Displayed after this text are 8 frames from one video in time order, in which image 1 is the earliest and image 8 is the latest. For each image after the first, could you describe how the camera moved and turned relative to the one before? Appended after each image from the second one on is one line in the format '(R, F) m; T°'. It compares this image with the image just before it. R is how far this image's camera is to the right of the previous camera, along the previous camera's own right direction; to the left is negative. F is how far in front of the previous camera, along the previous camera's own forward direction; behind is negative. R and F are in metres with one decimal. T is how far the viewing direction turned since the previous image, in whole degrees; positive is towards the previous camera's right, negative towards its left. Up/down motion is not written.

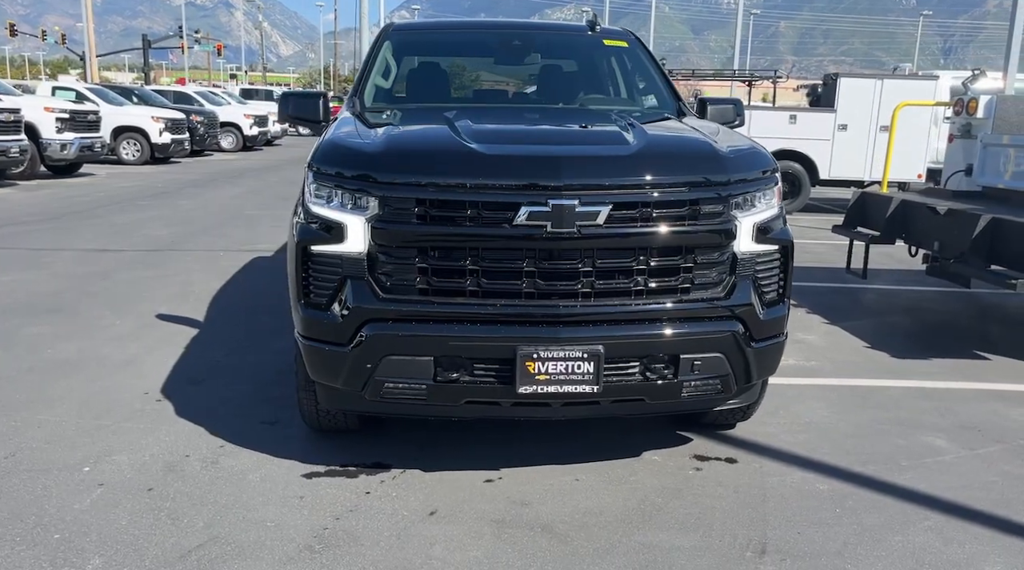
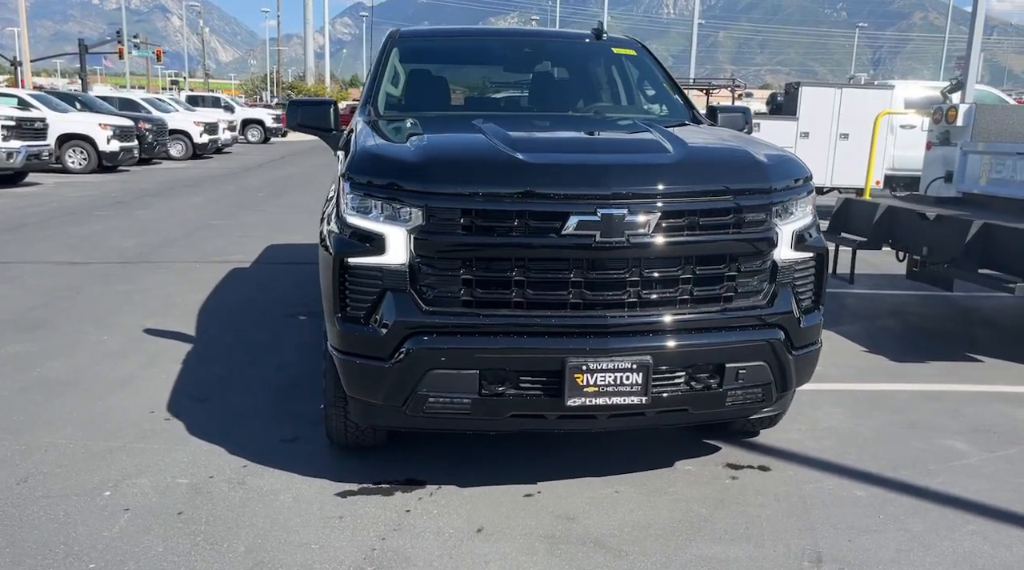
(-0.4, +0.1) m; +3°
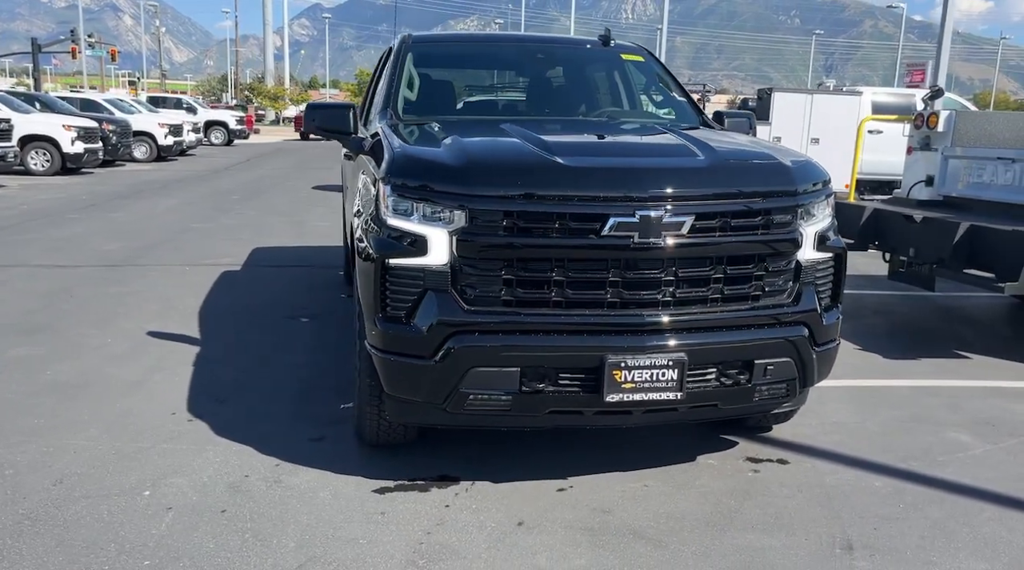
(-0.3, -0.1) m; +2°
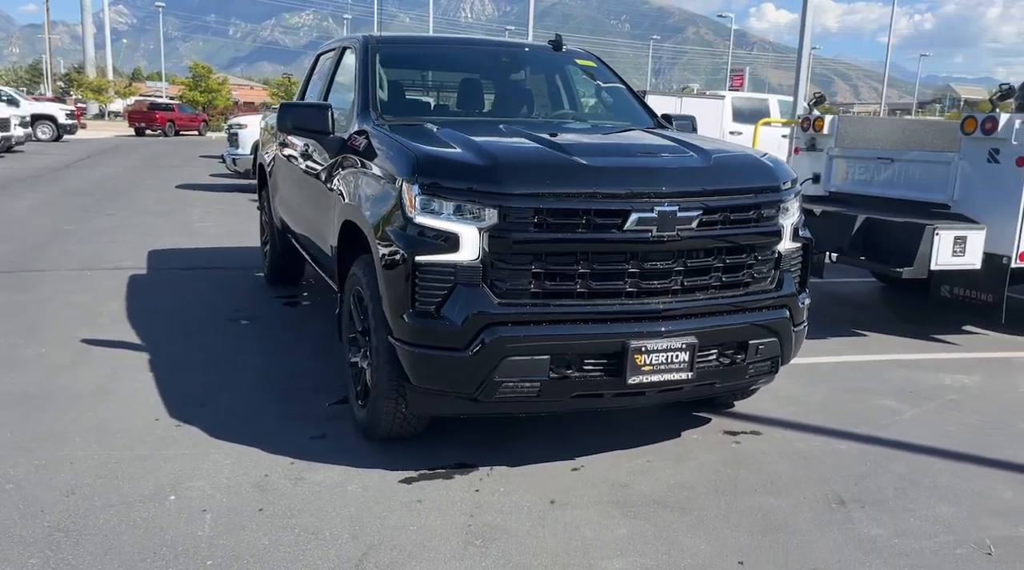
(-0.7, -0.1) m; +10°
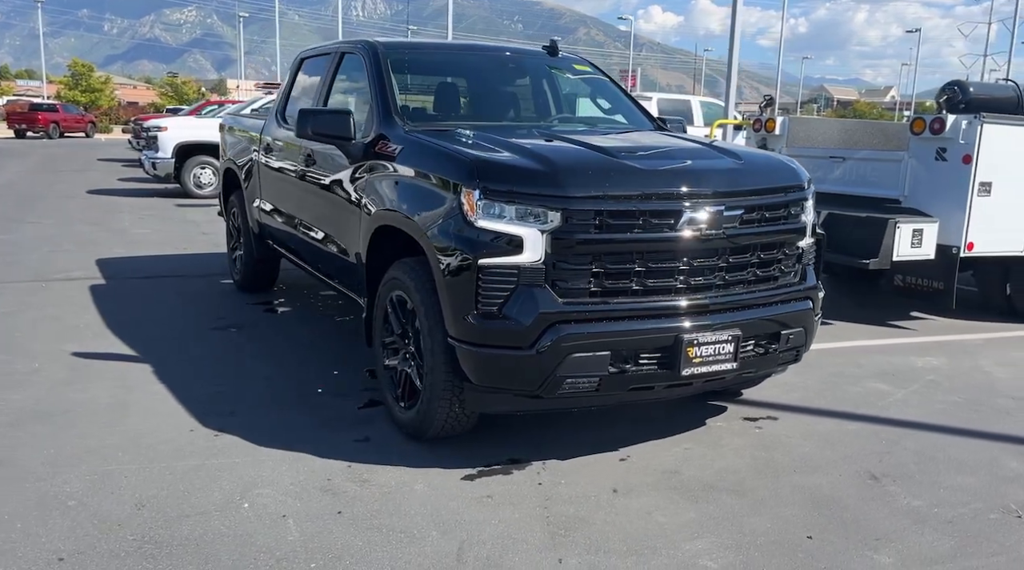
(-0.7, -0.1) m; +6°
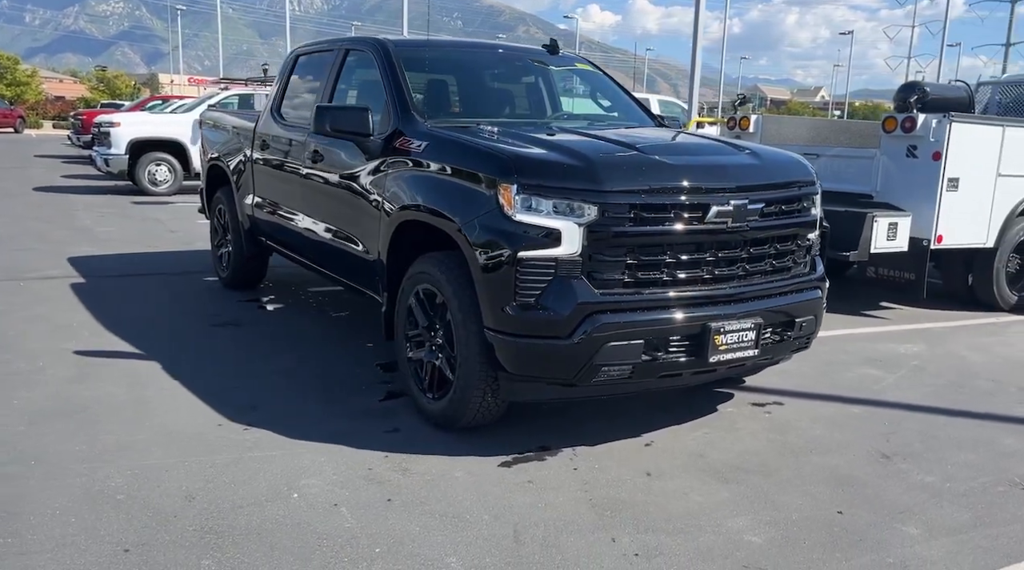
(-0.4, -0.1) m; +4°
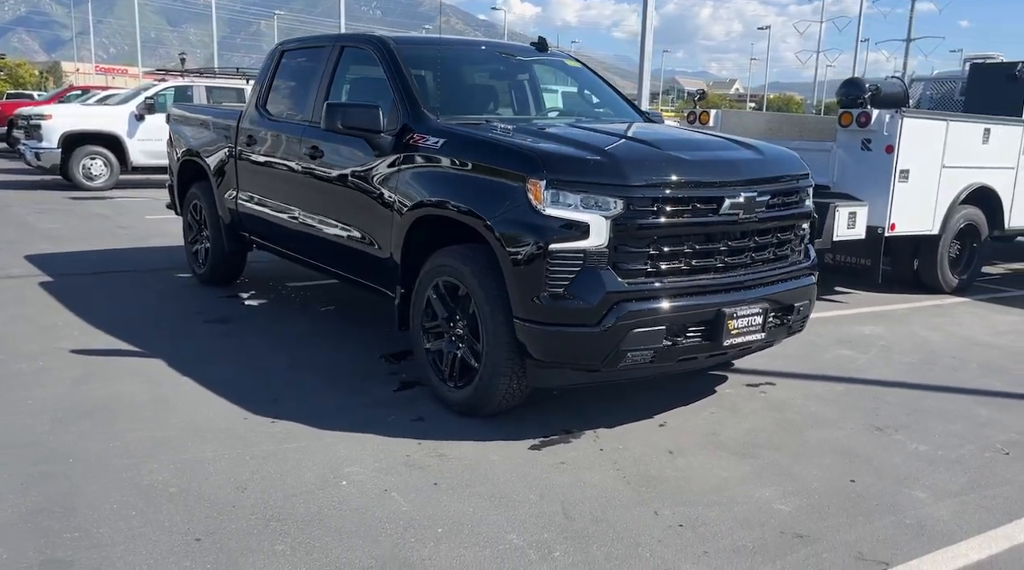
(-0.5, -0.2) m; +5°
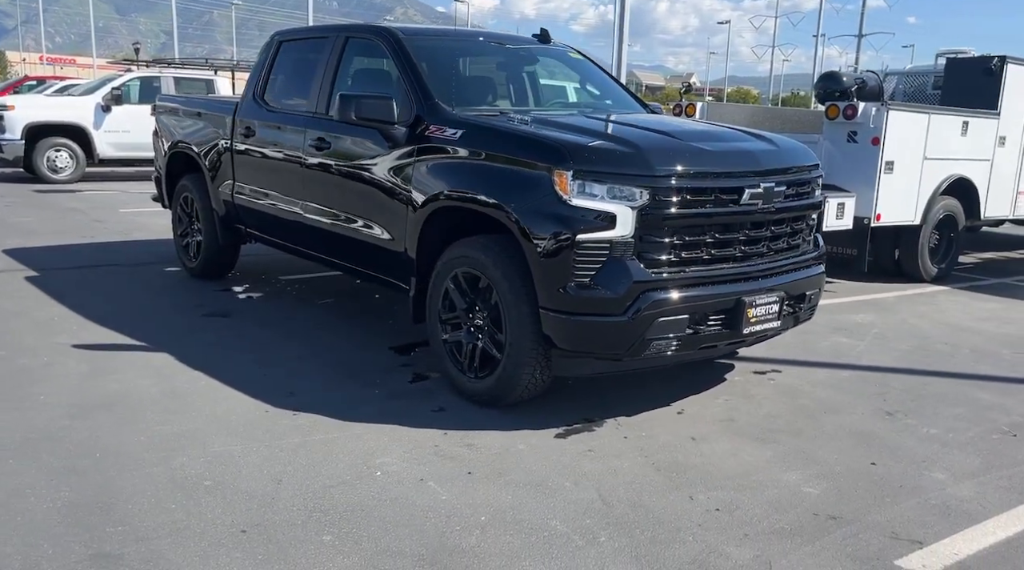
(-0.3, 0.0) m; +3°
